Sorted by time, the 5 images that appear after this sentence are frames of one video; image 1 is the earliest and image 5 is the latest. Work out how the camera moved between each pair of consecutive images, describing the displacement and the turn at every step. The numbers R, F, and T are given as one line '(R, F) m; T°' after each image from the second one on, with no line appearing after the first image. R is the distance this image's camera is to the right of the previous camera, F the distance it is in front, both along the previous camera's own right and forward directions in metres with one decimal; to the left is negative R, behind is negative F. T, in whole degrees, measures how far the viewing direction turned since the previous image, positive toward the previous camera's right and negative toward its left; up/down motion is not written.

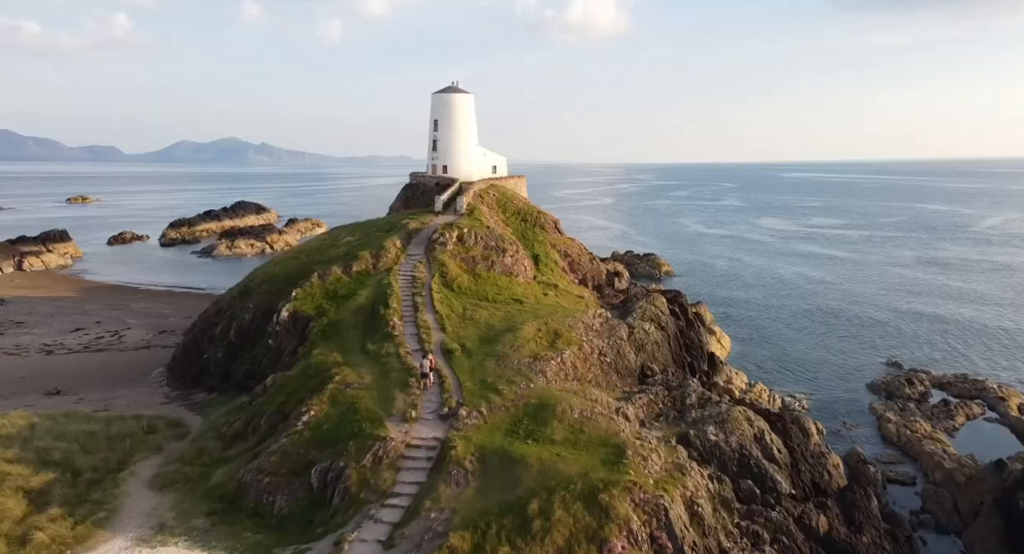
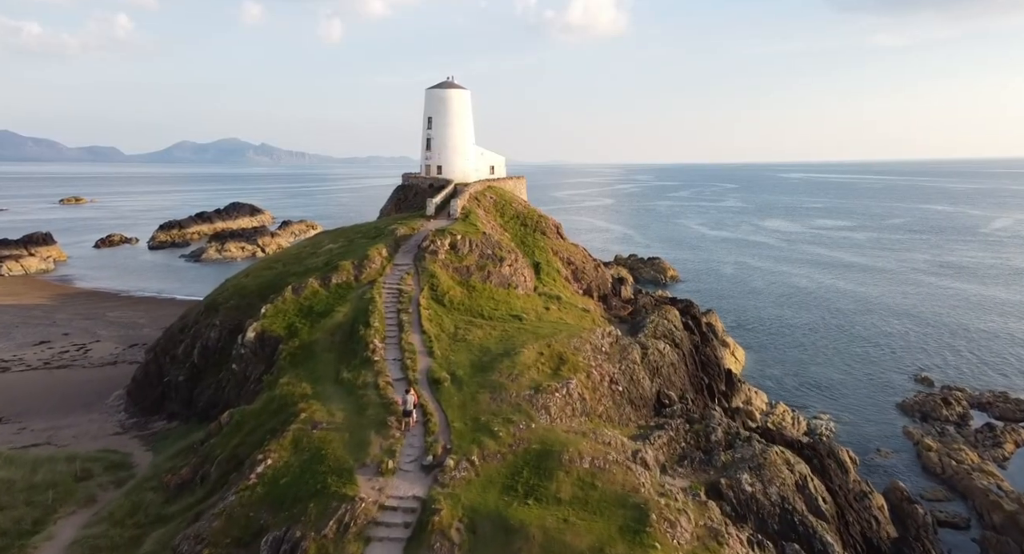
(+0.1, +3.6) m; 0°
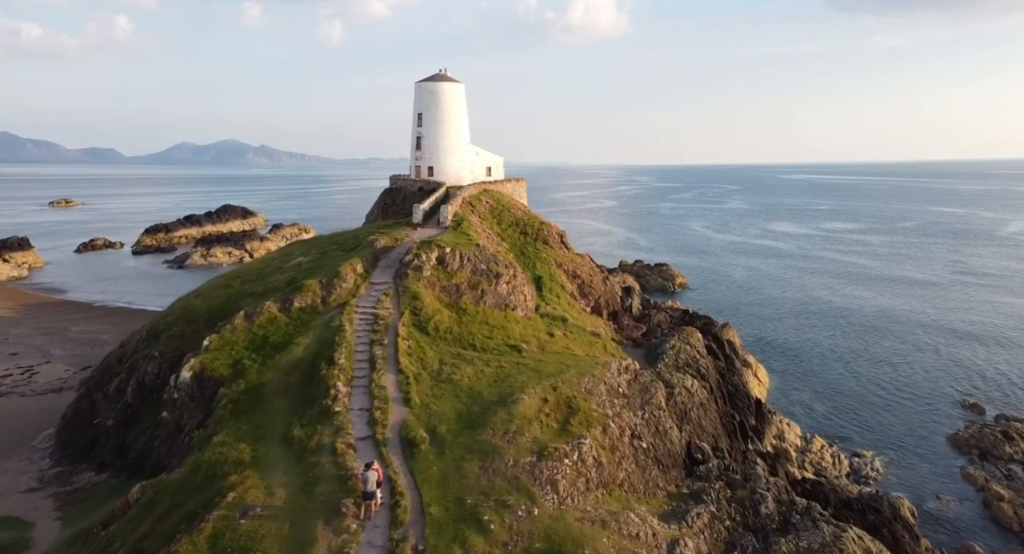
(+0.1, +4.8) m; 0°
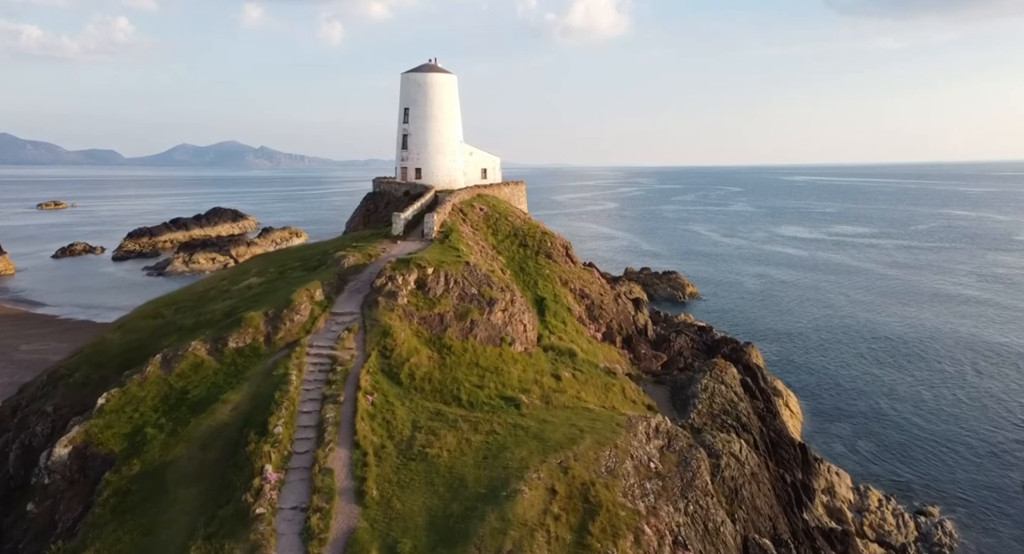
(+0.1, +5.4) m; 0°
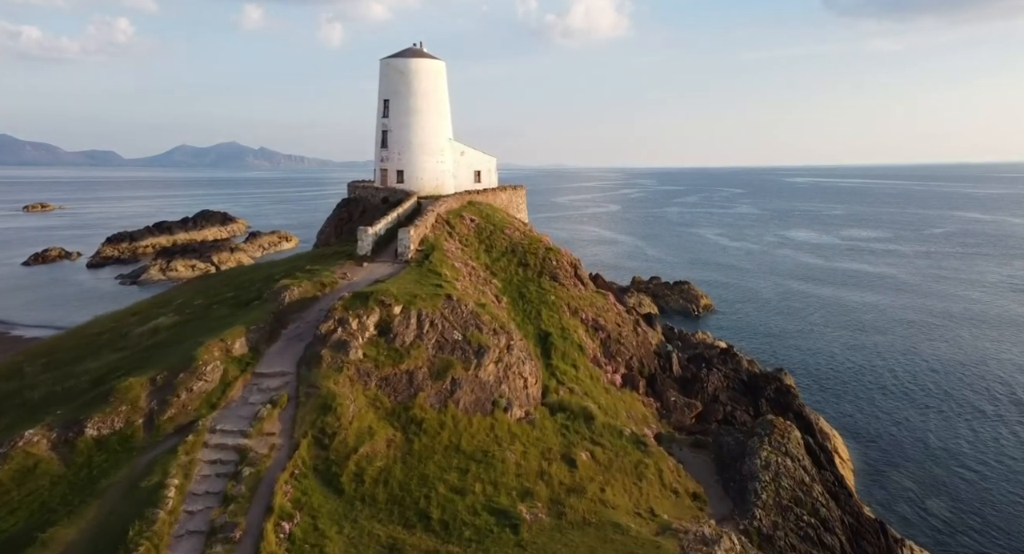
(+0.1, +6.2) m; 0°
